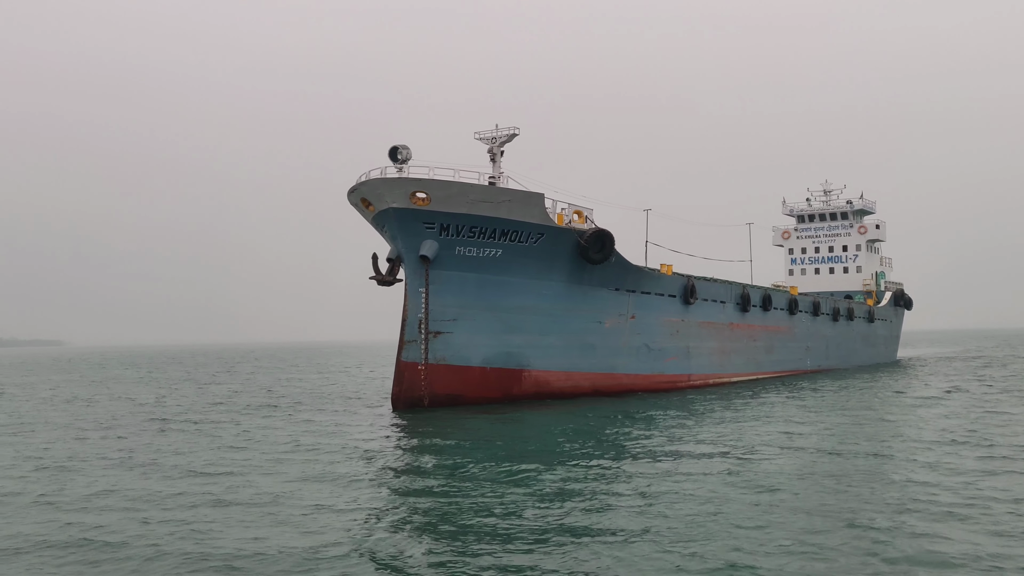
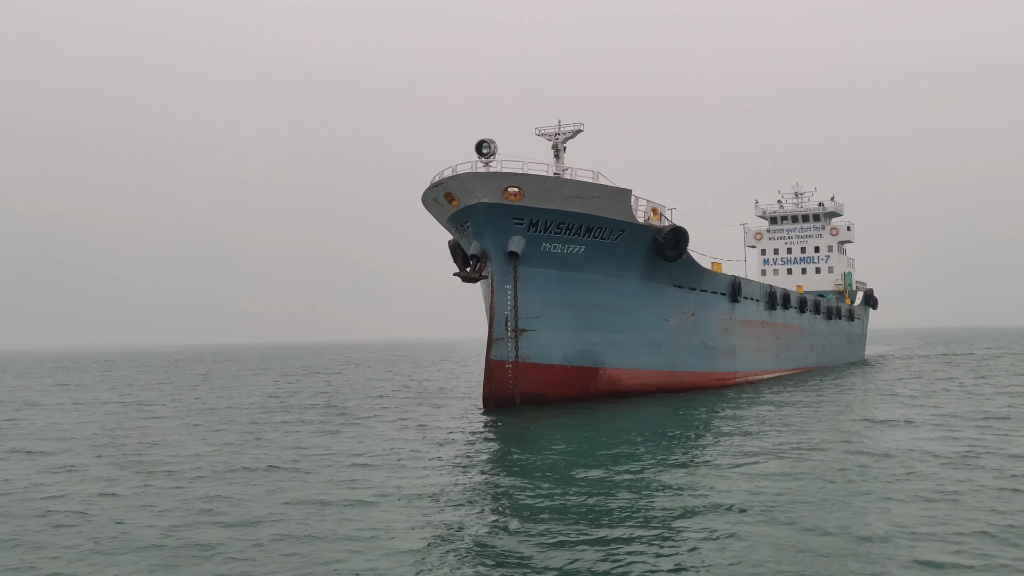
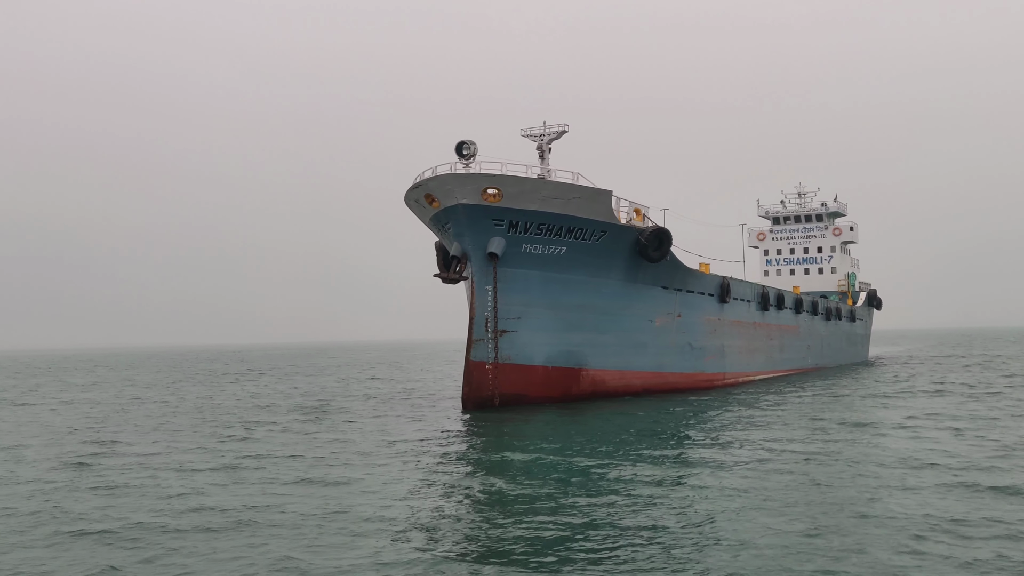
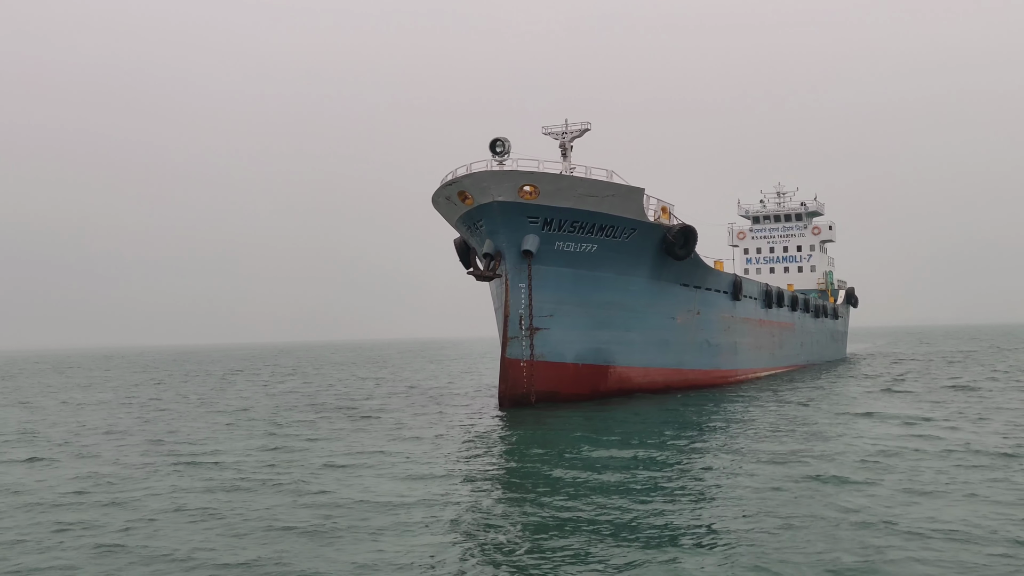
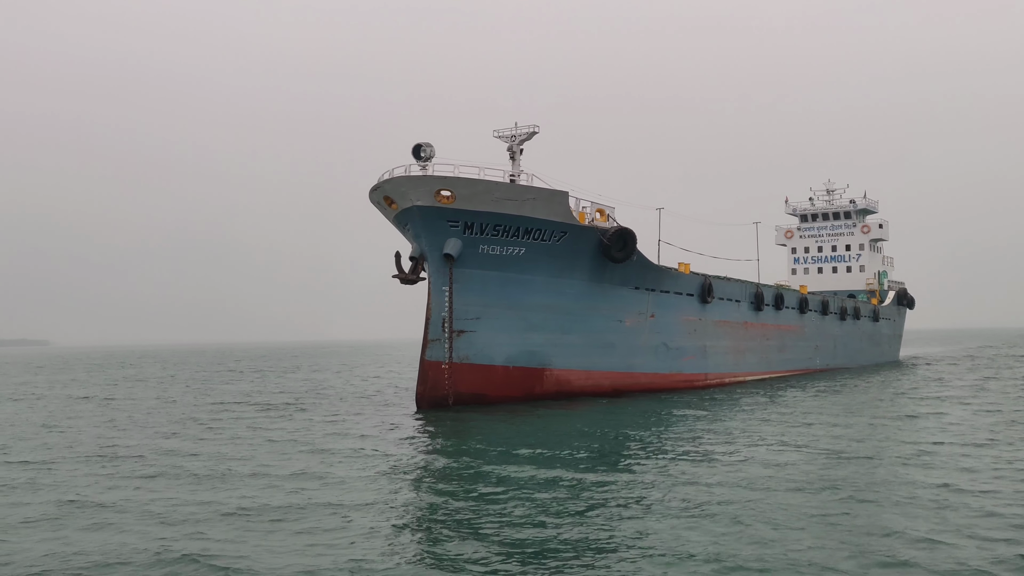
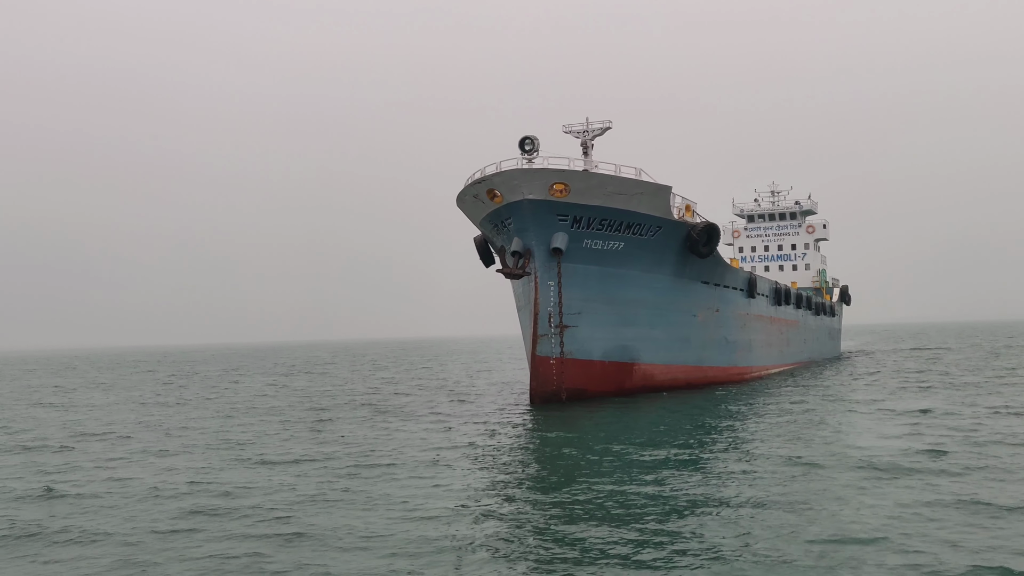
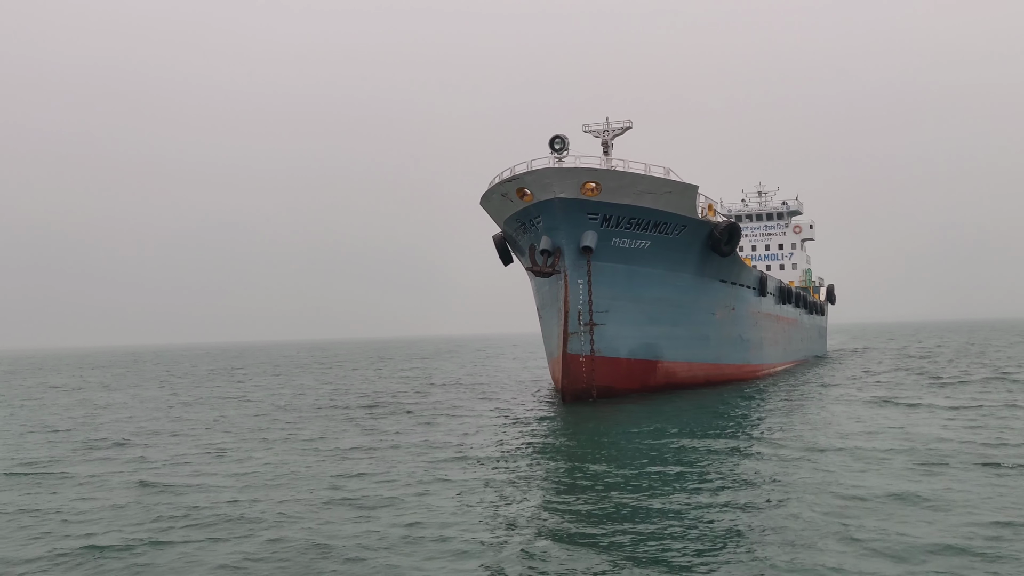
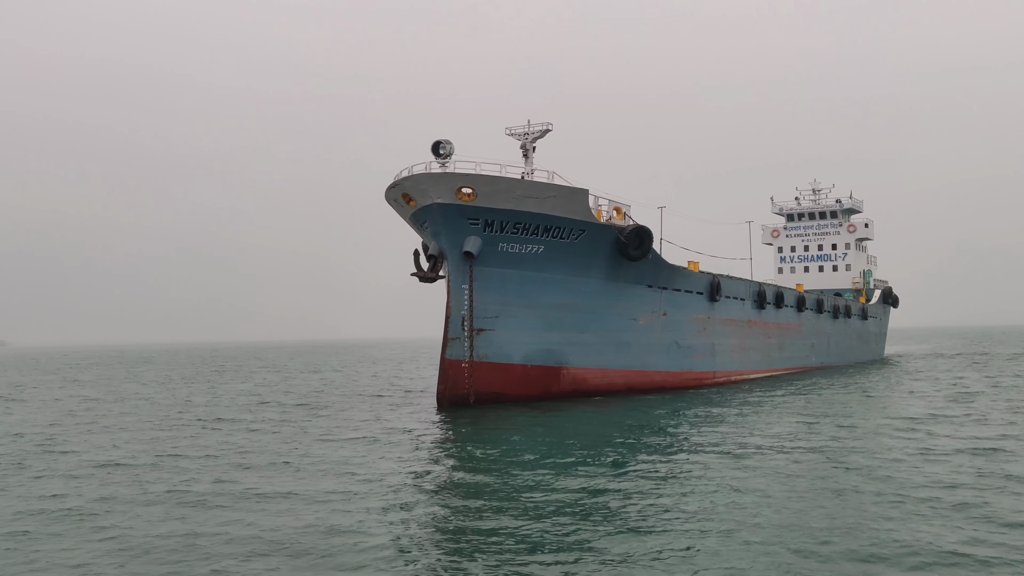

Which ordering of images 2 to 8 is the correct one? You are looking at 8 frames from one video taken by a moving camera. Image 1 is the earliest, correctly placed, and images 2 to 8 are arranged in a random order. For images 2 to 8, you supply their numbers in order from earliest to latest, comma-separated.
5, 8, 3, 2, 4, 6, 7
